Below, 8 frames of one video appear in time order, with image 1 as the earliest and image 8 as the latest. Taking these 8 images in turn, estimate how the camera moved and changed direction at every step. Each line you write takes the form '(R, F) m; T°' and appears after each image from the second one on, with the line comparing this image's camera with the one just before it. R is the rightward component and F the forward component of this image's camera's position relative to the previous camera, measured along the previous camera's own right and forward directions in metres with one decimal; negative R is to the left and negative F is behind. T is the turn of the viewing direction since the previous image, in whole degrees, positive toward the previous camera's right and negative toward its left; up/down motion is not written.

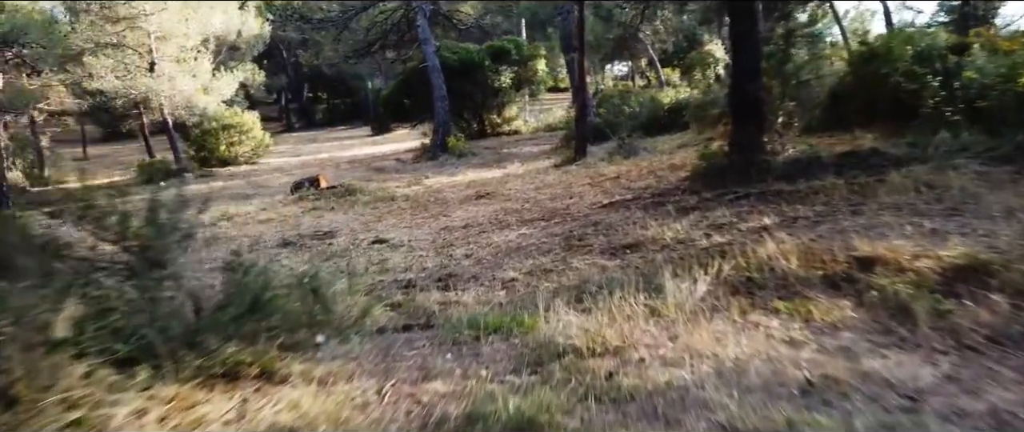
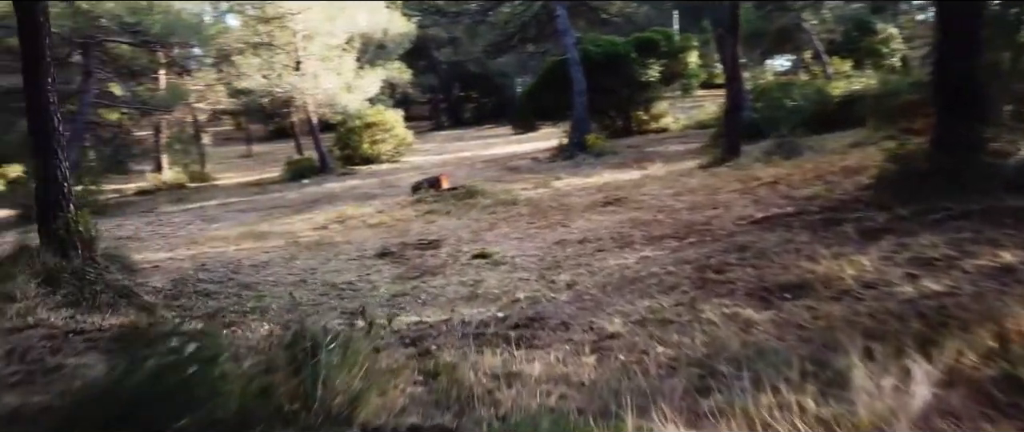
(+0.2, +1.3) m; -11°
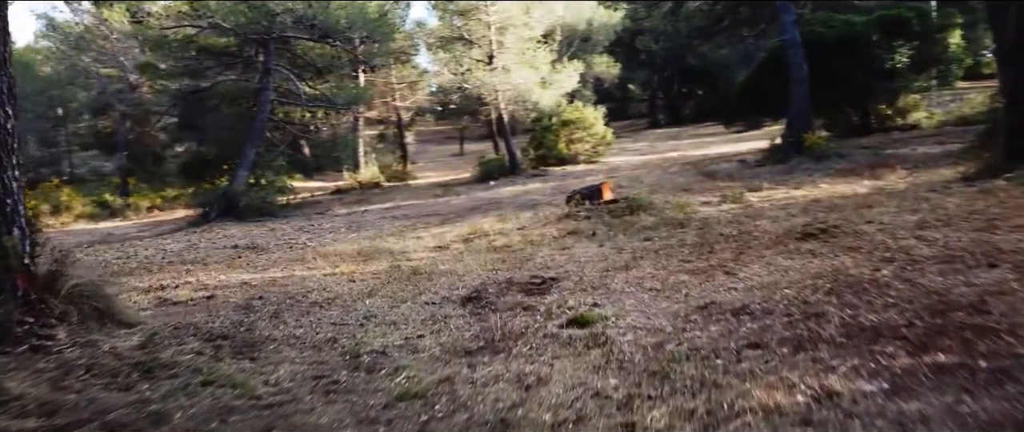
(+0.5, +2.4) m; -16°
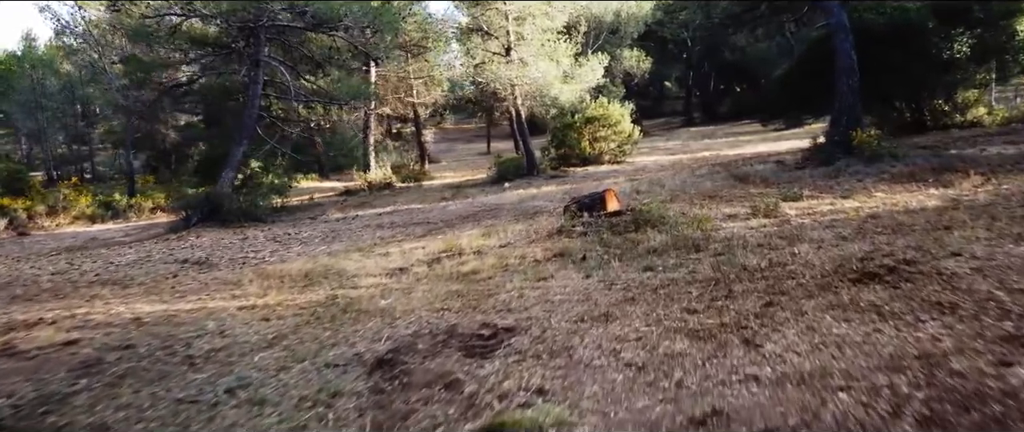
(+0.5, +1.6) m; -3°
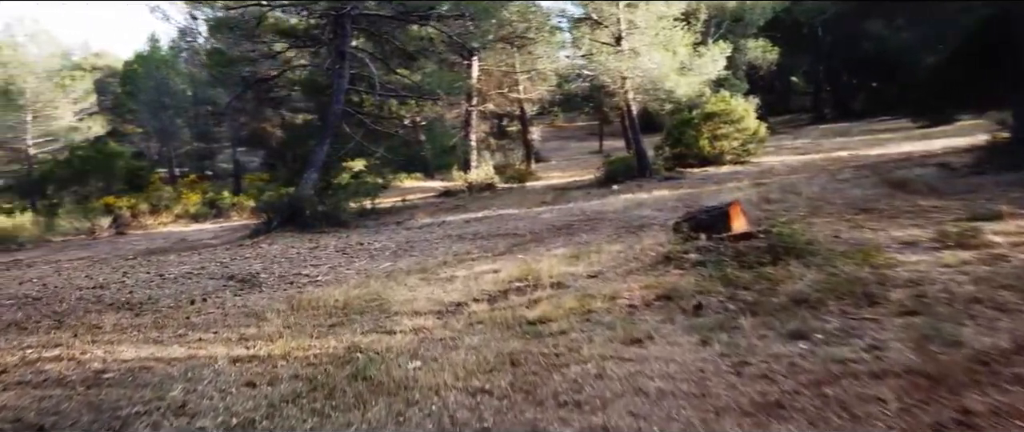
(+0.2, +1.7) m; -8°
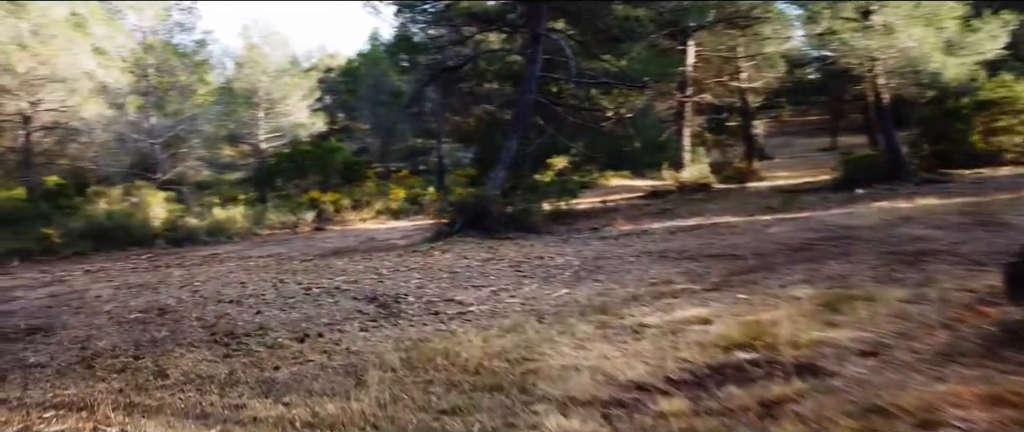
(0.0, +2.0) m; -15°
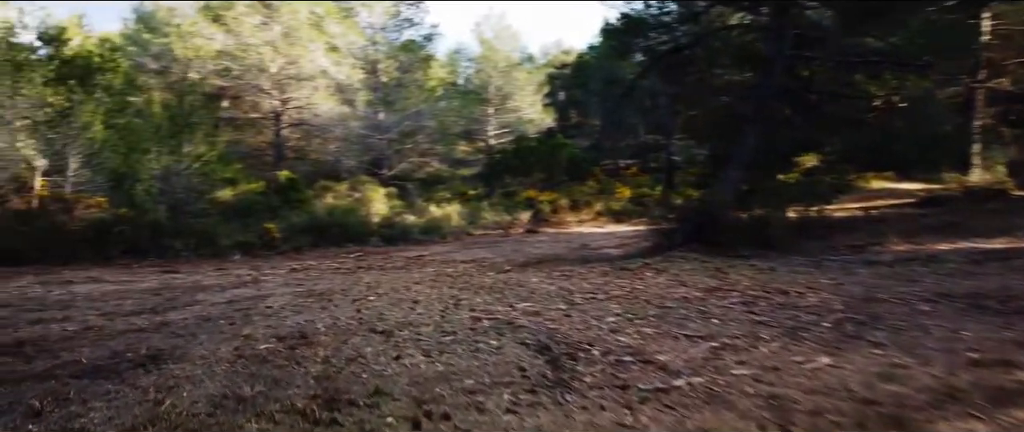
(0.0, +1.9) m; -16°
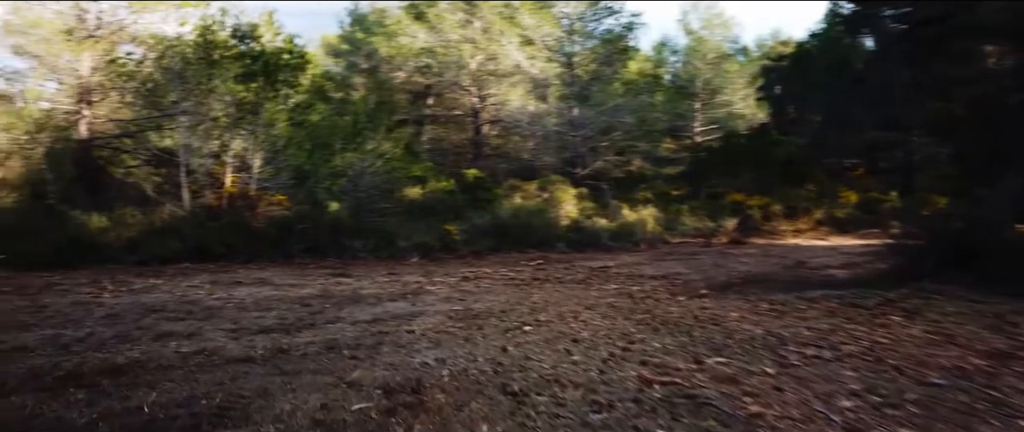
(+0.1, +1.7) m; -14°
